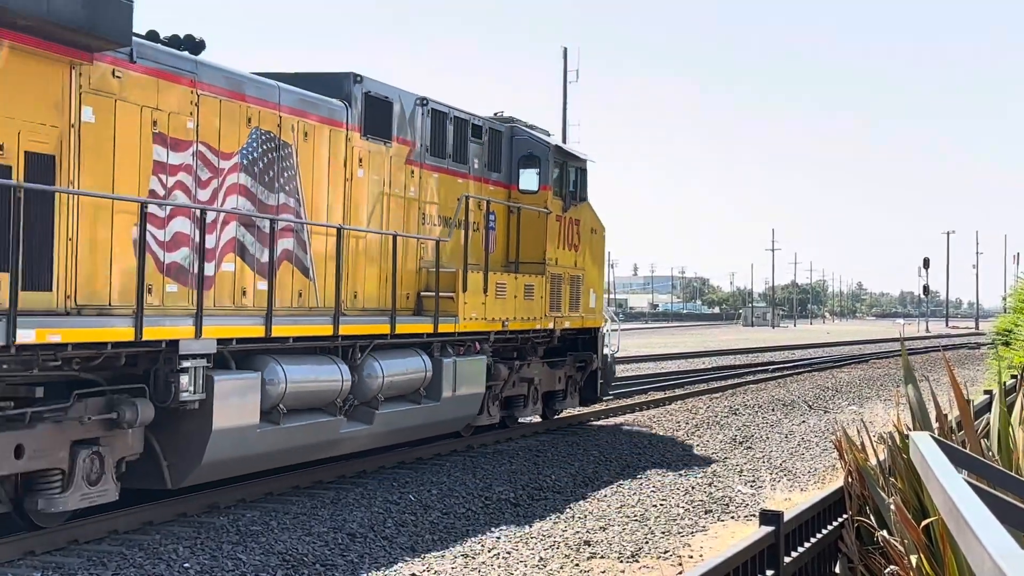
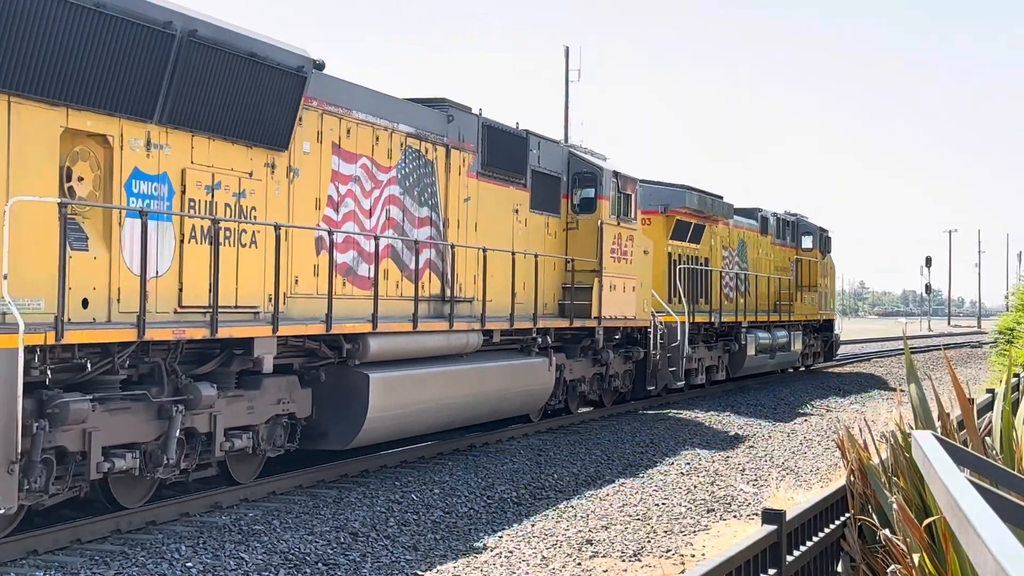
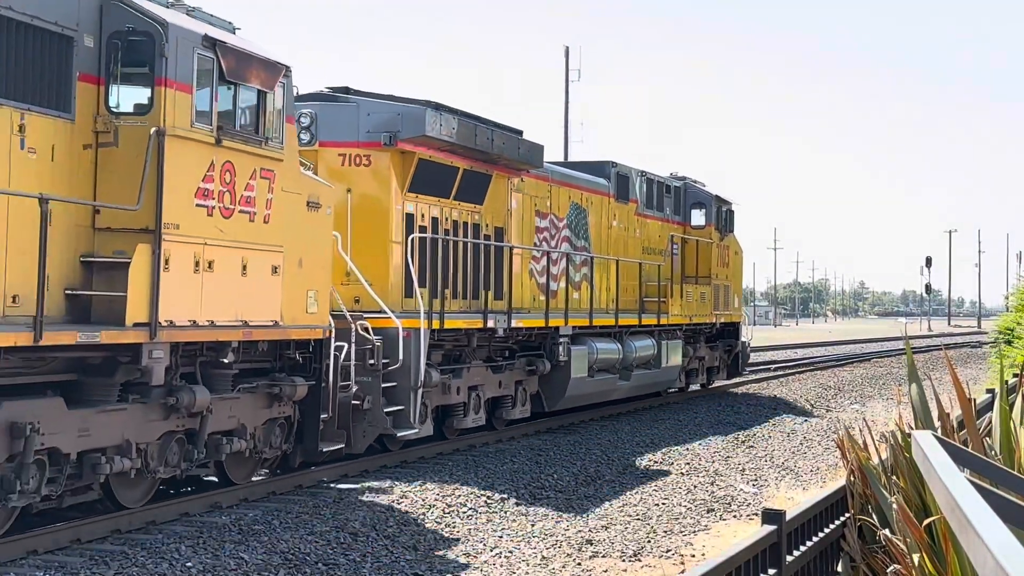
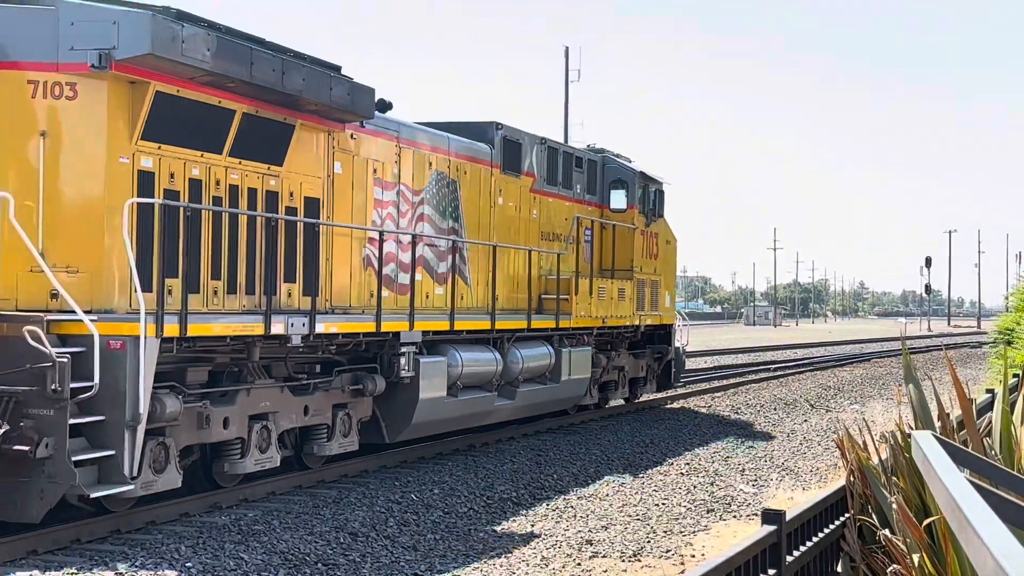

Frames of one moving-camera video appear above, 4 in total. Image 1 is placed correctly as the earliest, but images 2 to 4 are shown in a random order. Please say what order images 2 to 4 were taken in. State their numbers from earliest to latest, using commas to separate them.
4, 3, 2
